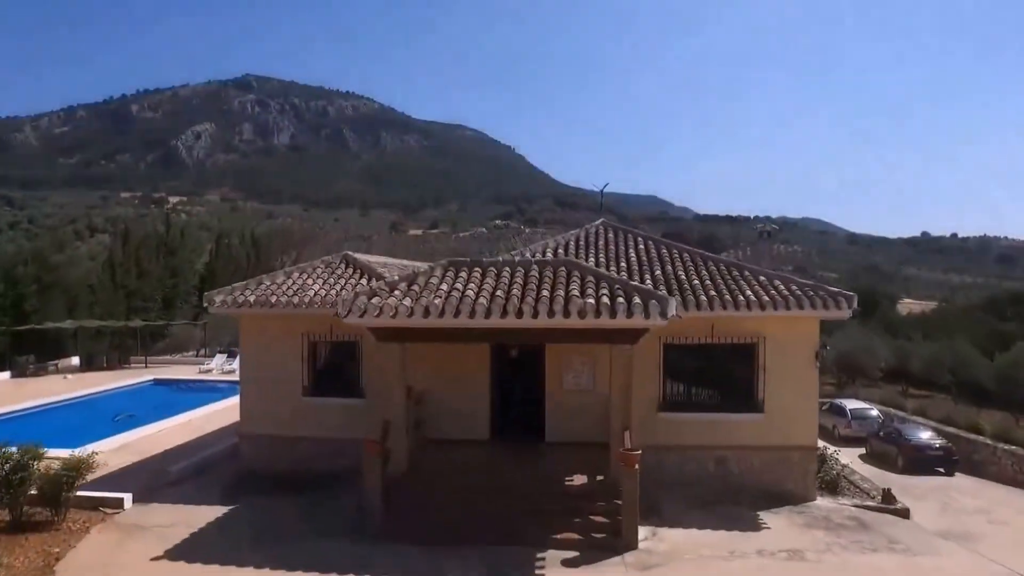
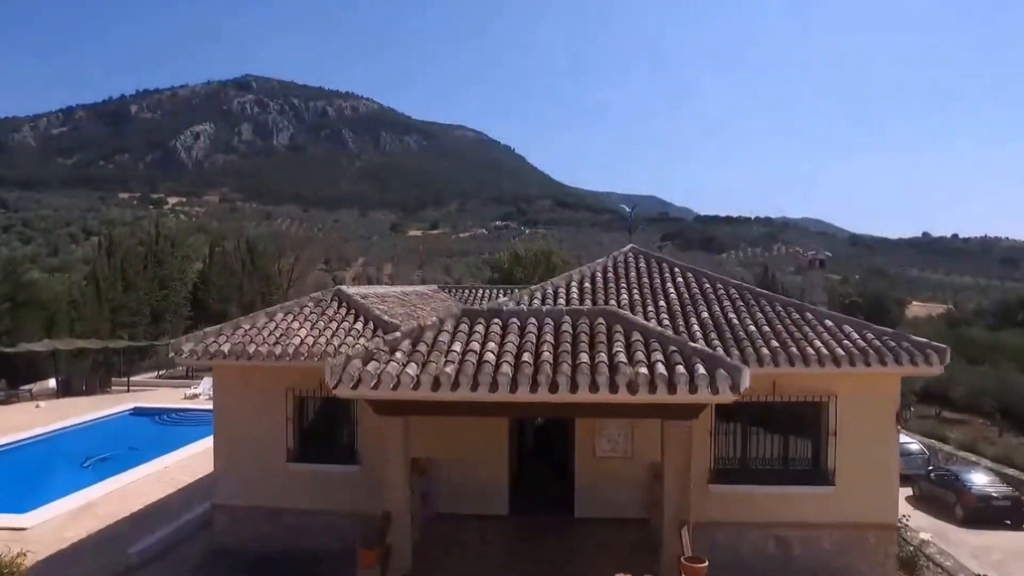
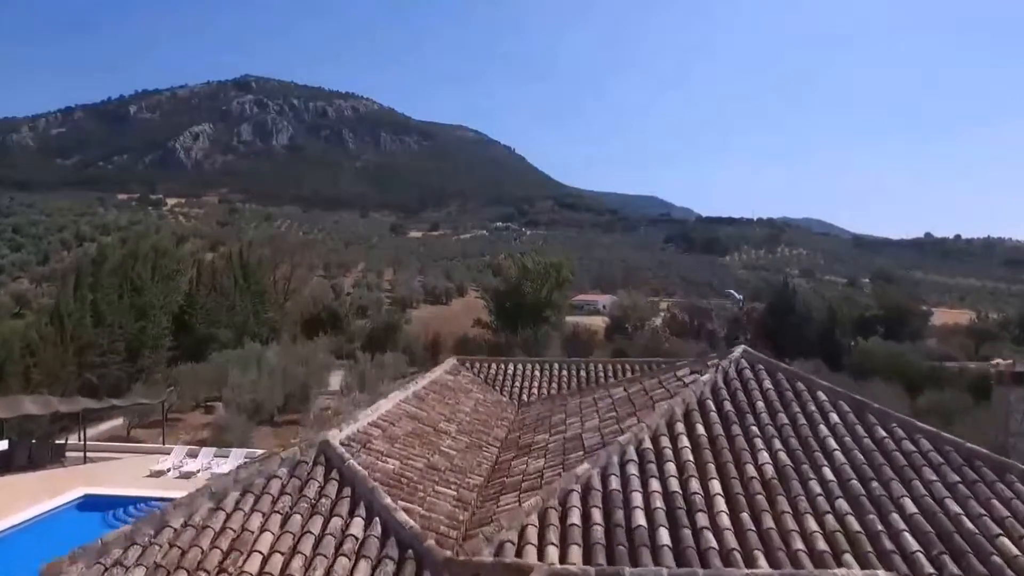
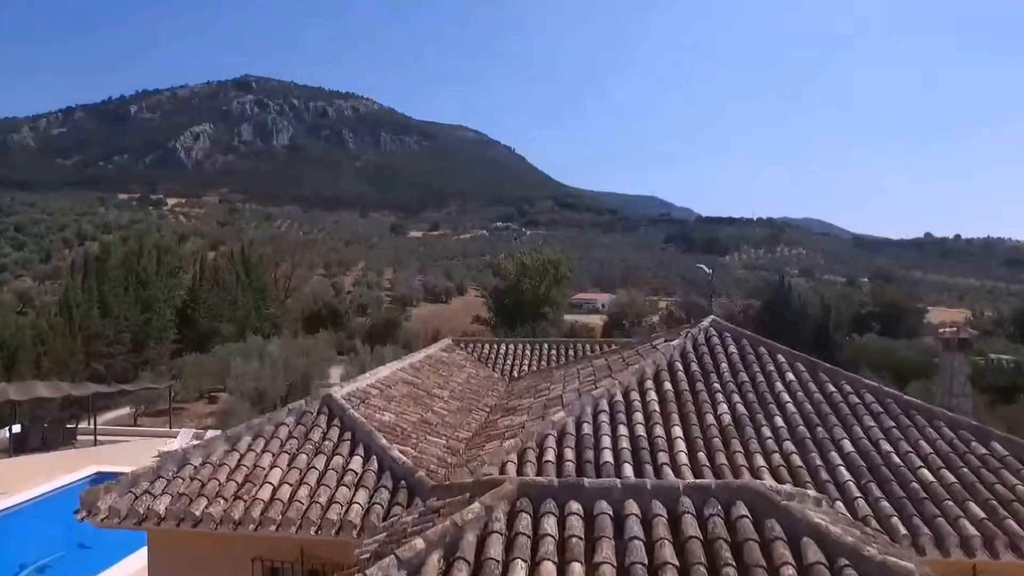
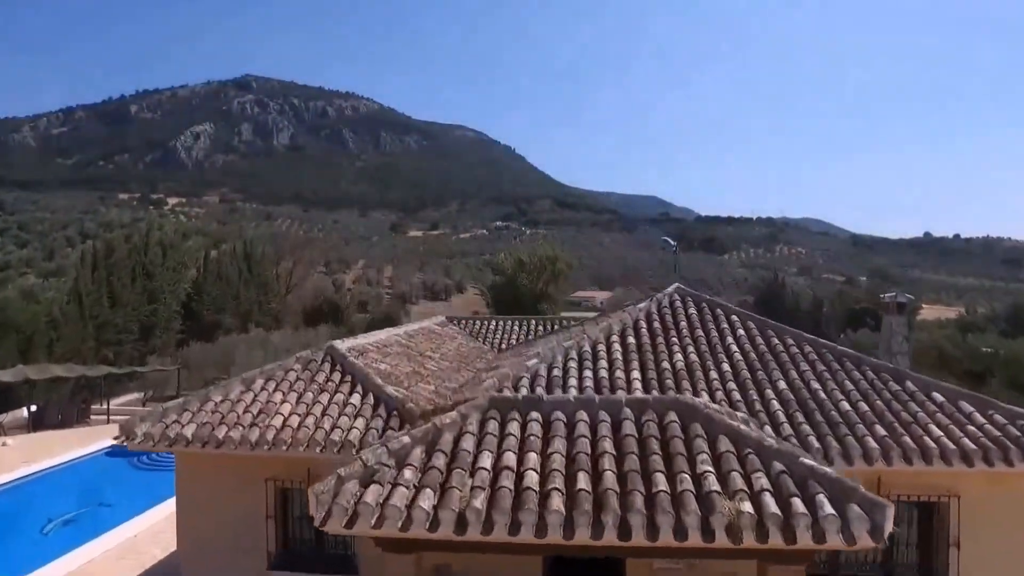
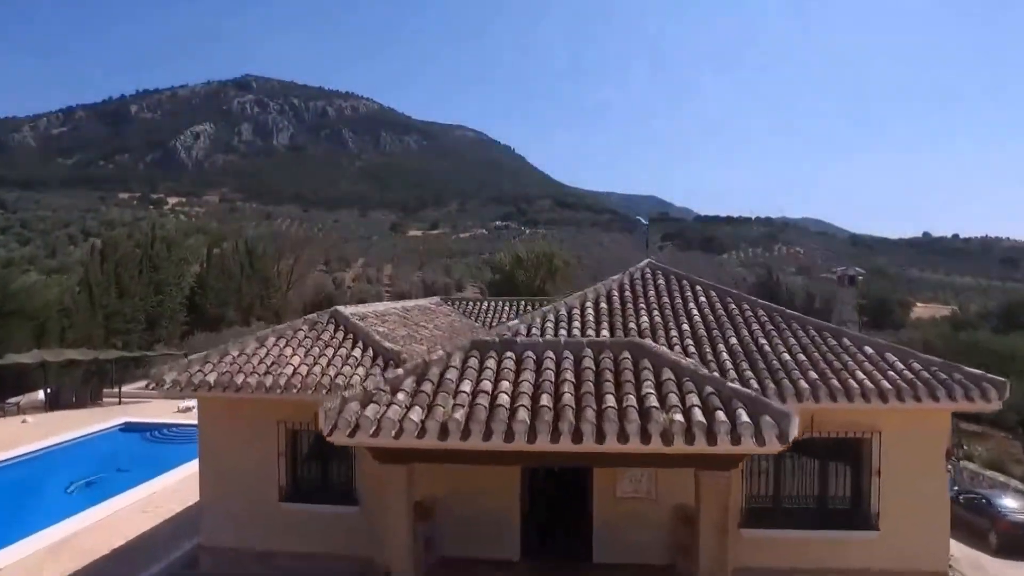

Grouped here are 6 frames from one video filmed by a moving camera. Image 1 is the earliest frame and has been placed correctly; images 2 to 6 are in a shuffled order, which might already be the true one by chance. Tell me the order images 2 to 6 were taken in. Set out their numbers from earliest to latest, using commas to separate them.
2, 6, 5, 4, 3
